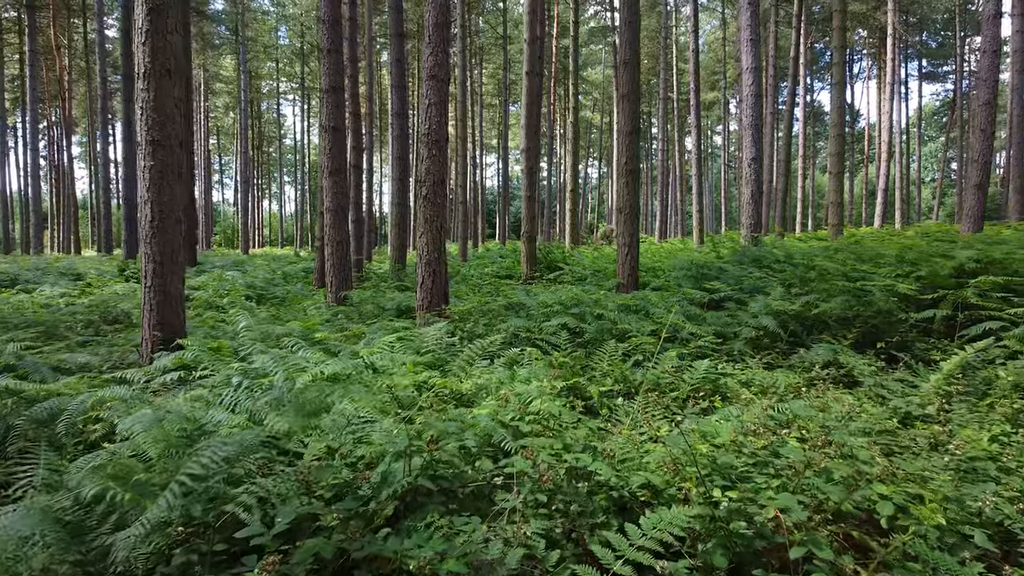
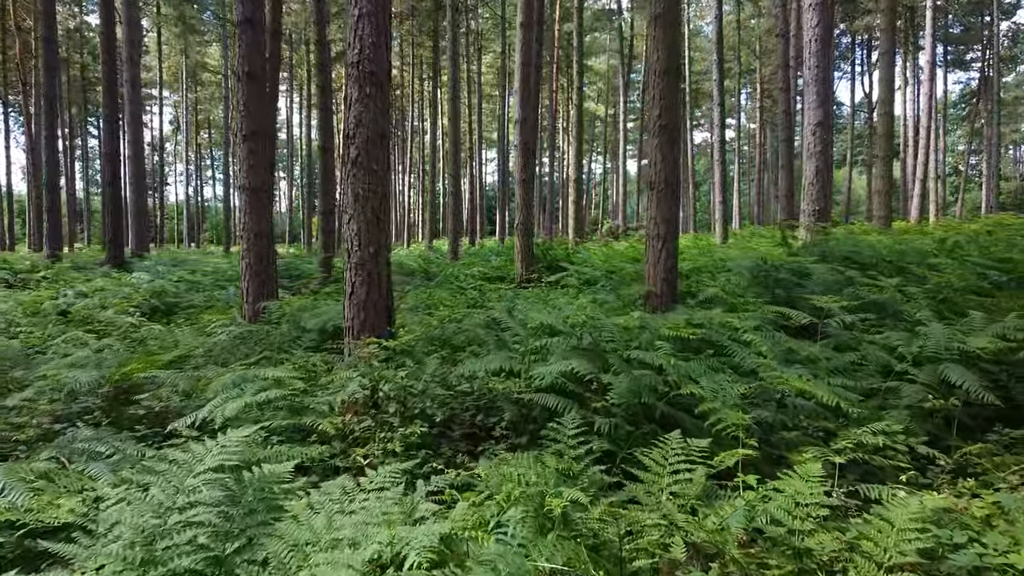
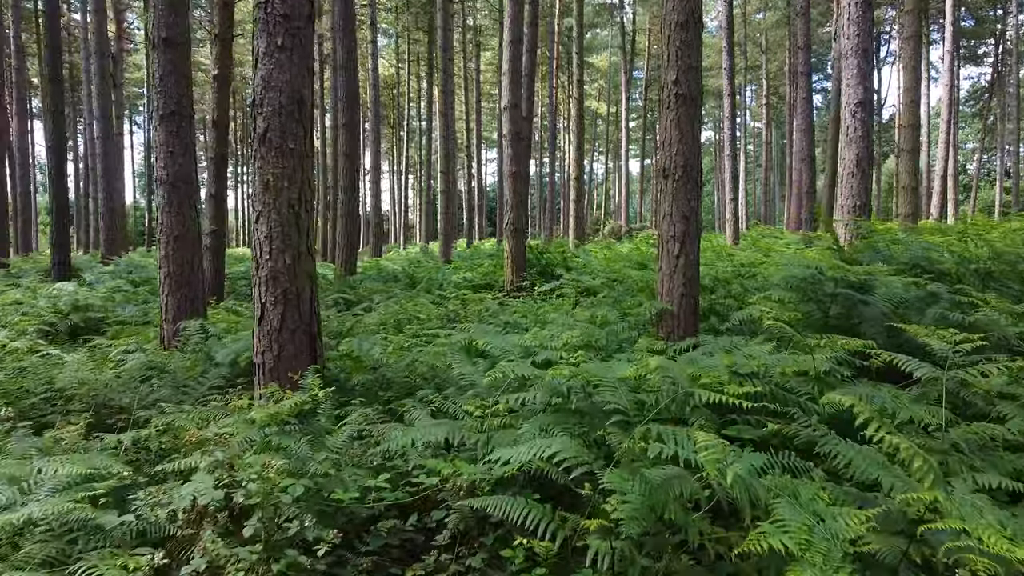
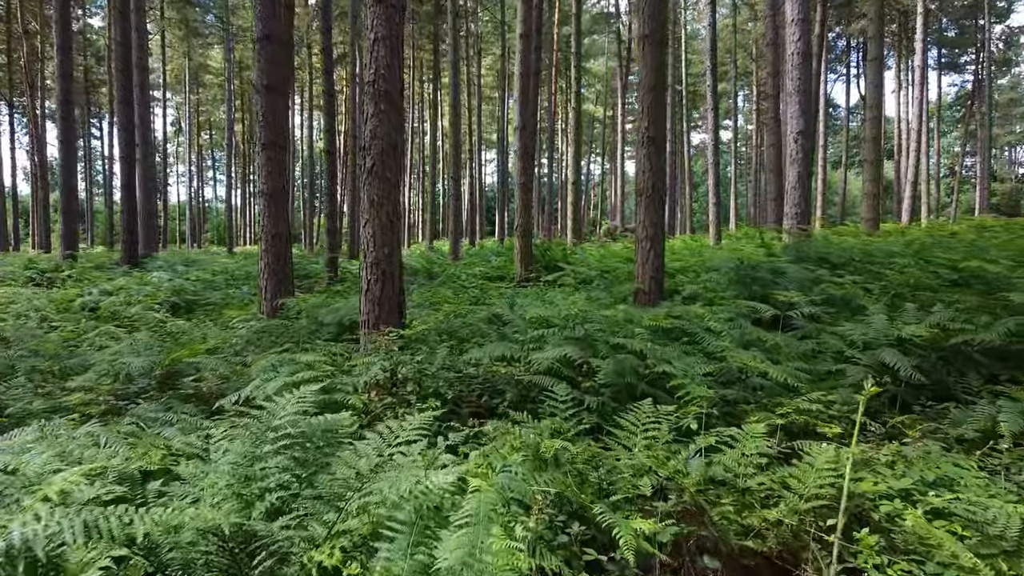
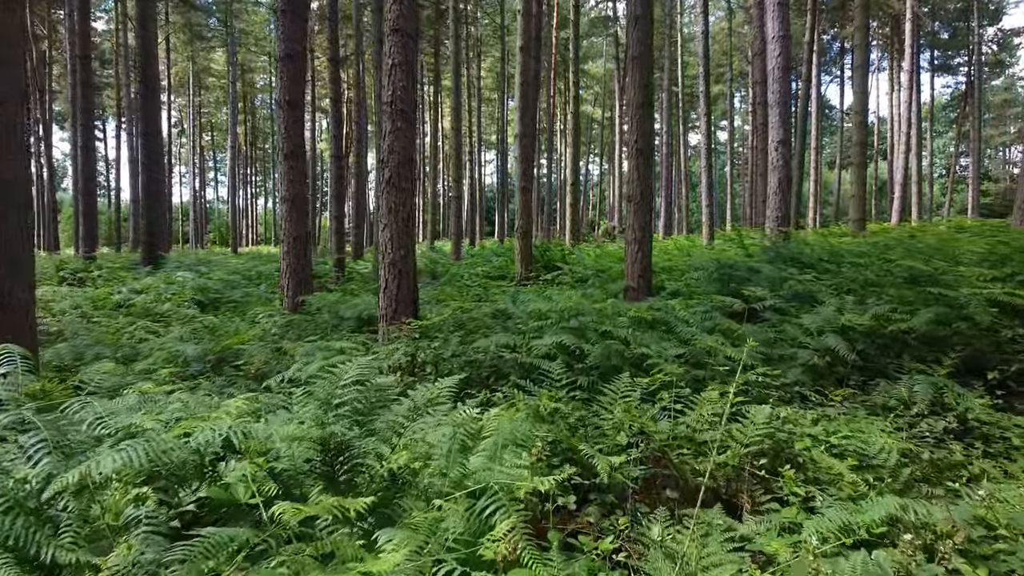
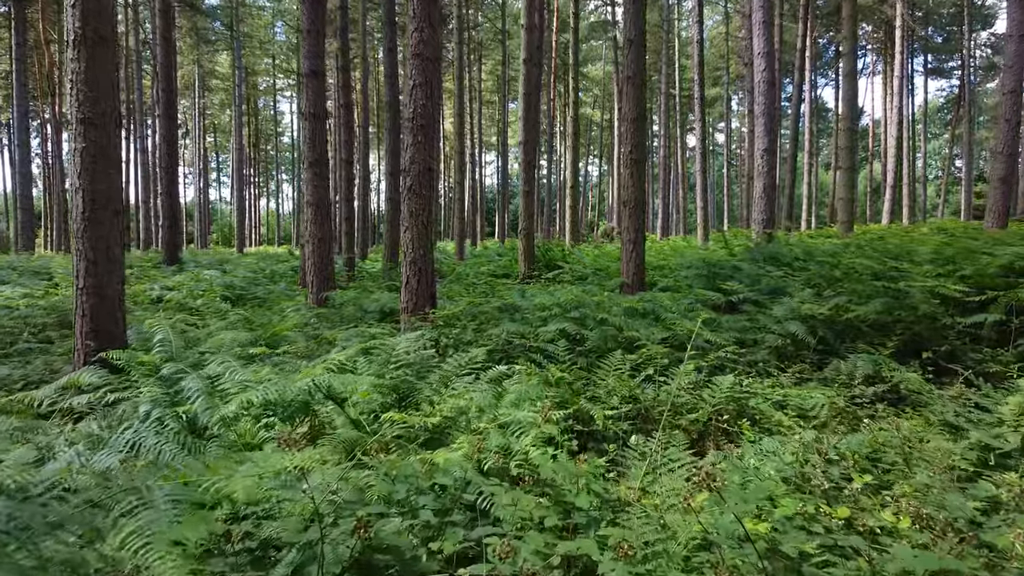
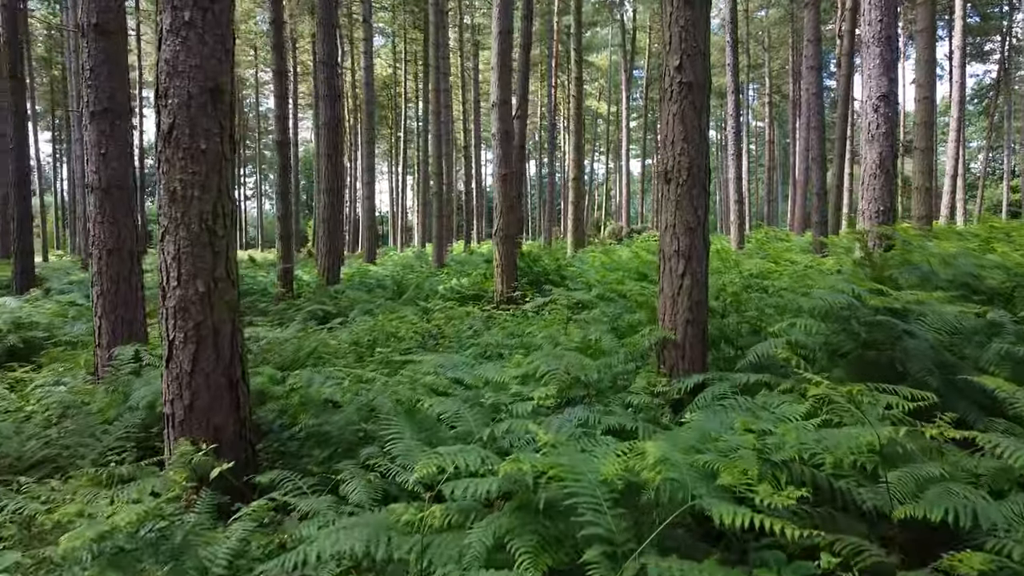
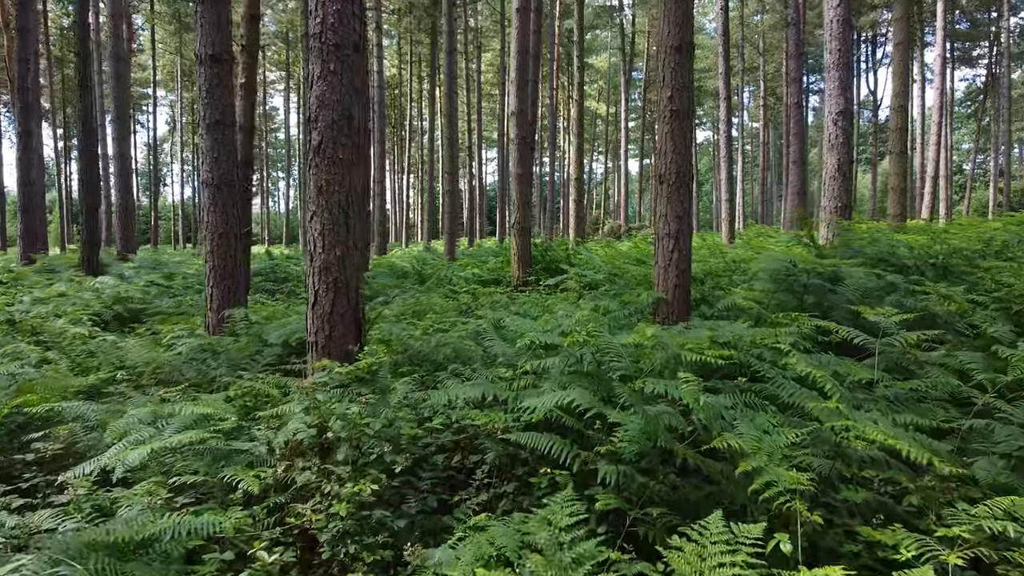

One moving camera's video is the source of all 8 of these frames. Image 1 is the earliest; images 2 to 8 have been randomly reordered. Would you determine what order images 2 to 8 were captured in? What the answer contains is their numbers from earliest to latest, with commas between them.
6, 5, 4, 2, 8, 3, 7
